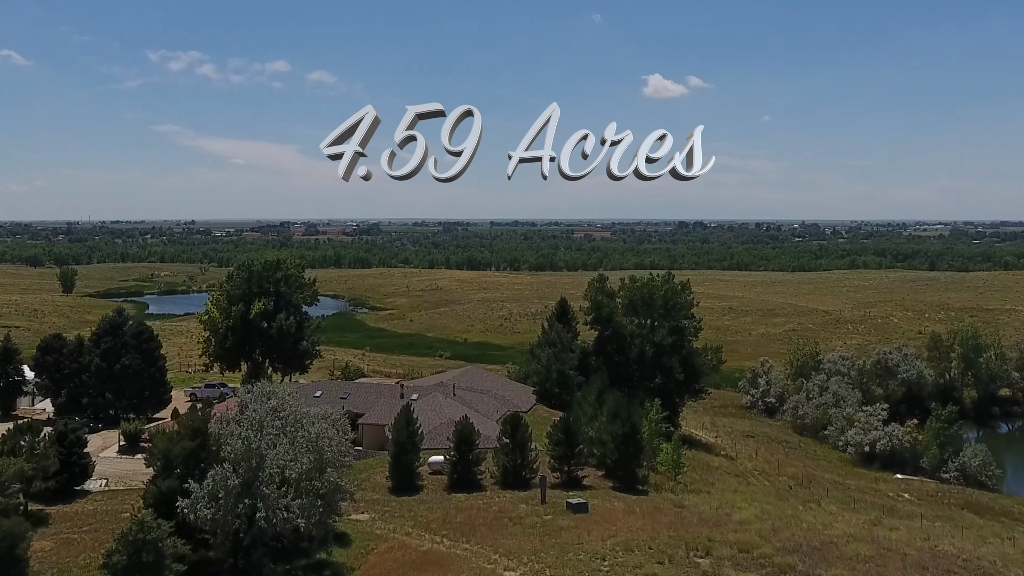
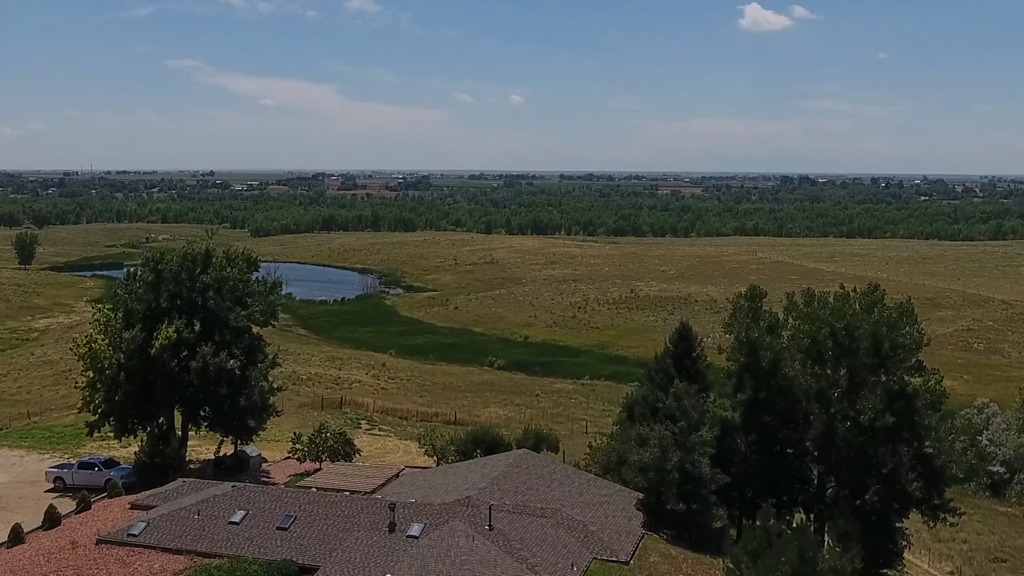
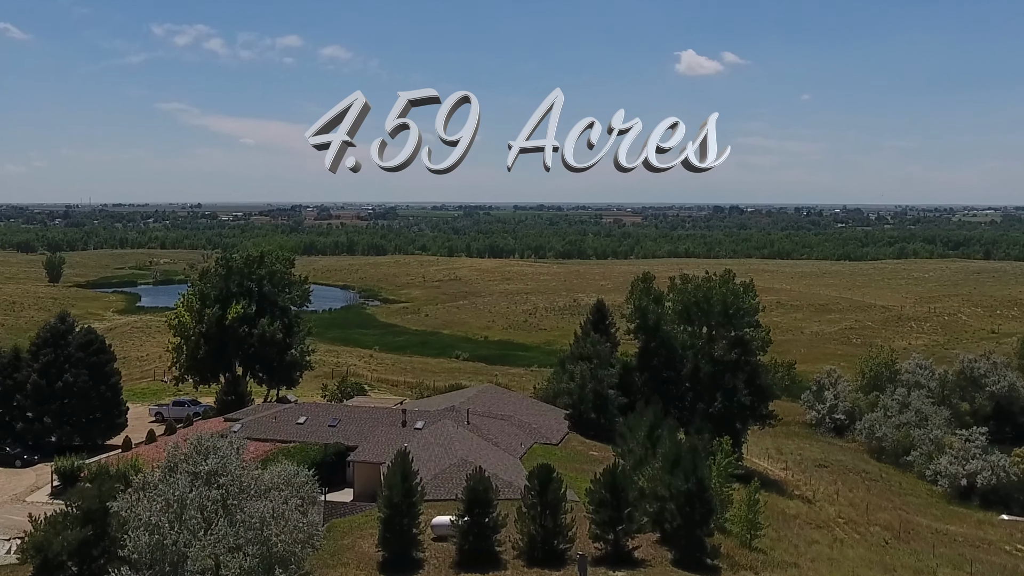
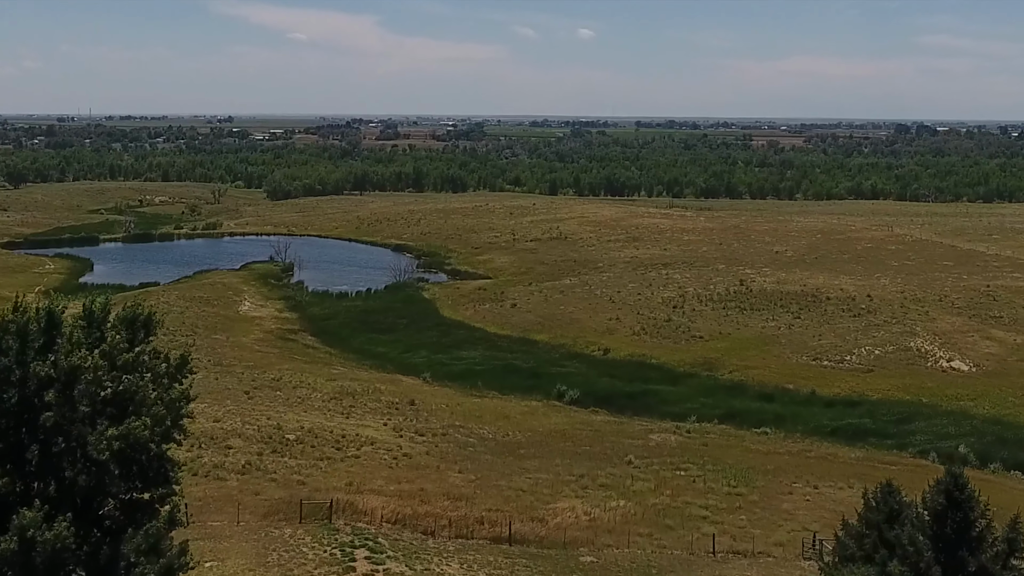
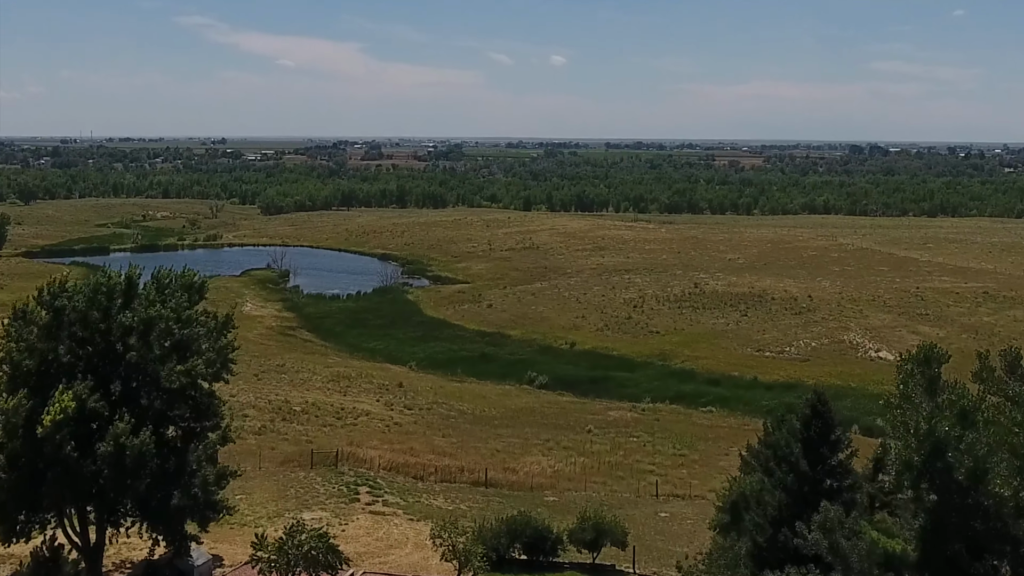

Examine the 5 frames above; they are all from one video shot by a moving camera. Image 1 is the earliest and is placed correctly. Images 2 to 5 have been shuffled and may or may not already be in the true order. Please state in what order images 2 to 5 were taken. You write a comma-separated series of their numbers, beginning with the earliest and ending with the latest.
3, 2, 5, 4
